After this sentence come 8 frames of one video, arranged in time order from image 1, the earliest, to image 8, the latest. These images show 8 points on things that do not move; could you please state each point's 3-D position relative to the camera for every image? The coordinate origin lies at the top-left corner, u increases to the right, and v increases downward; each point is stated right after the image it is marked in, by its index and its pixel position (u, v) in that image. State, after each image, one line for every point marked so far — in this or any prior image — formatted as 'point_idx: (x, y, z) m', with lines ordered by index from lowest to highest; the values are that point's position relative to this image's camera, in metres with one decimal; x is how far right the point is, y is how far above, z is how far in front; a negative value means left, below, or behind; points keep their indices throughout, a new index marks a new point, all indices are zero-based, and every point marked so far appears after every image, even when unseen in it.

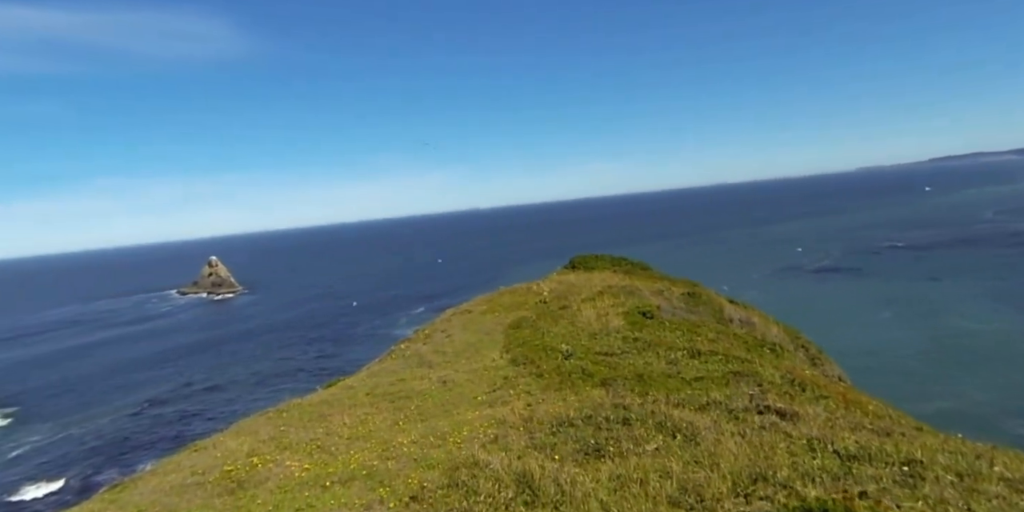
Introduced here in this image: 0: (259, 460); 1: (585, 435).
0: (-7.0, -5.7, +18.0) m
1: (+1.7, -4.1, +15.1) m
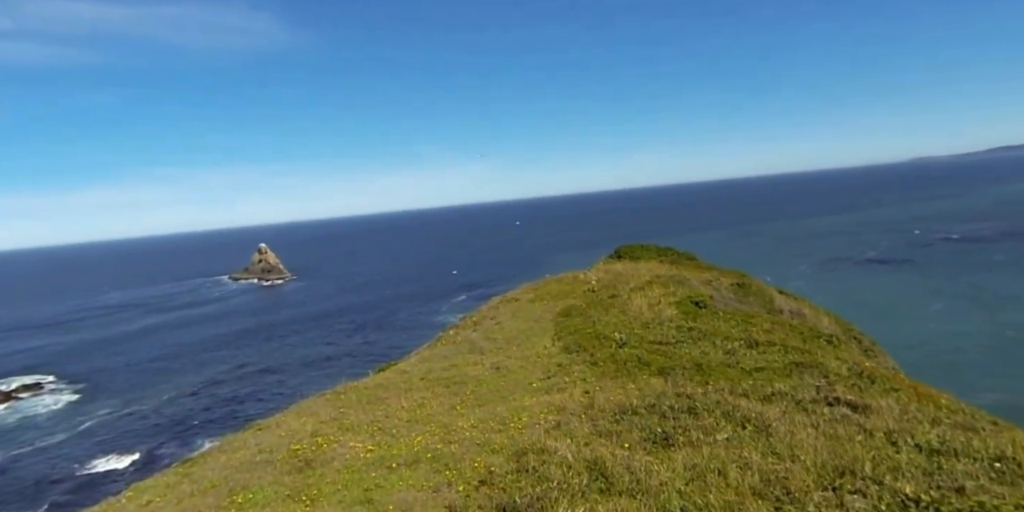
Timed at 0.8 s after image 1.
0: (-5.3, -5.2, +18.4) m
1: (+3.1, -3.8, +14.9) m
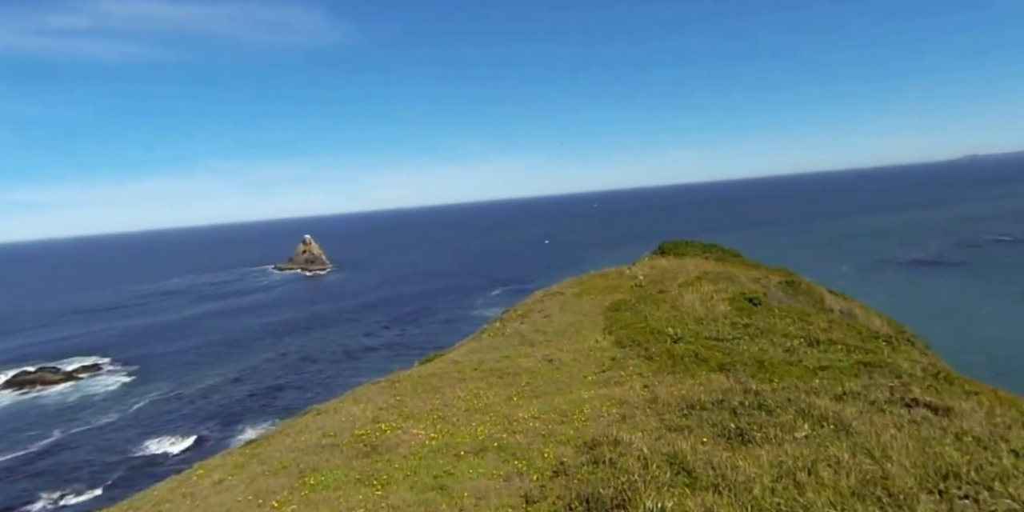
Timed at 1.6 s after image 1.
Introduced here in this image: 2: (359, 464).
0: (-3.6, -4.9, +18.6) m
1: (+4.7, -3.7, +14.7) m
2: (-3.6, -4.9, +15.4) m
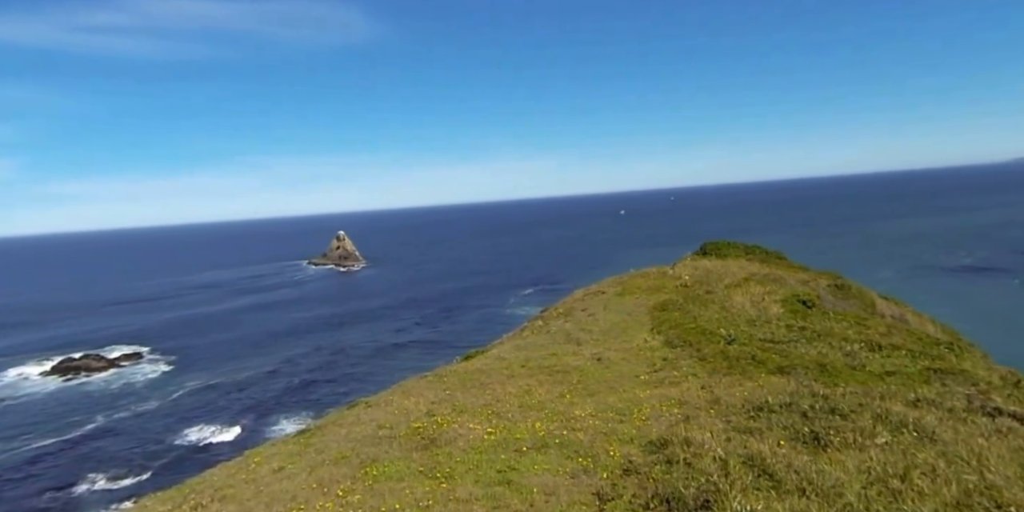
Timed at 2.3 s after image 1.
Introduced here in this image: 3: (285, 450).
0: (-2.0, -4.7, +18.6) m
1: (+6.1, -3.6, +14.2) m
2: (-2.2, -4.7, +15.3) m
3: (-6.7, -5.7, +19.1) m
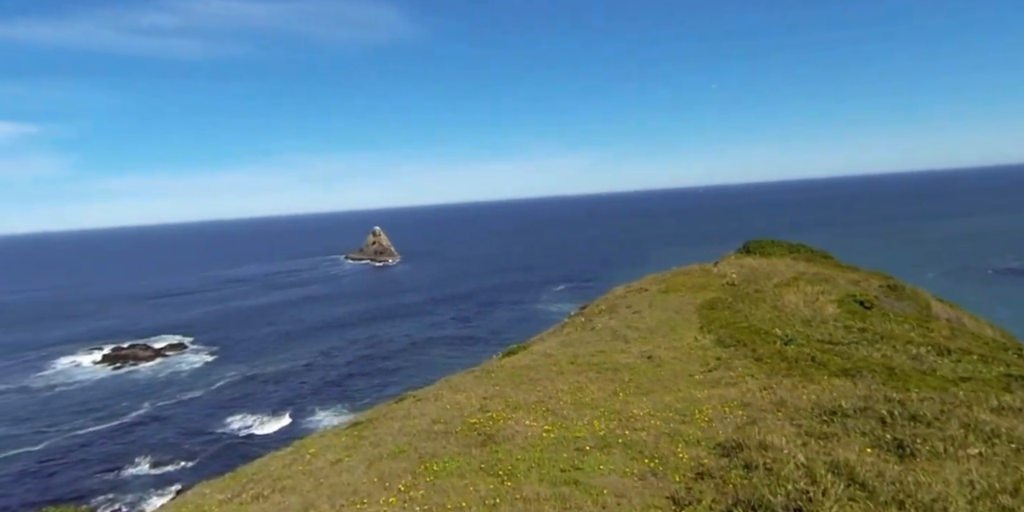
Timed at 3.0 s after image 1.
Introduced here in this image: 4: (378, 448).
0: (-0.4, -4.5, +18.3) m
1: (+7.5, -3.6, +13.6) m
2: (-0.8, -4.6, +15.1) m
3: (-5.1, -5.5, +19.0) m
4: (-3.5, -5.0, +16.9) m
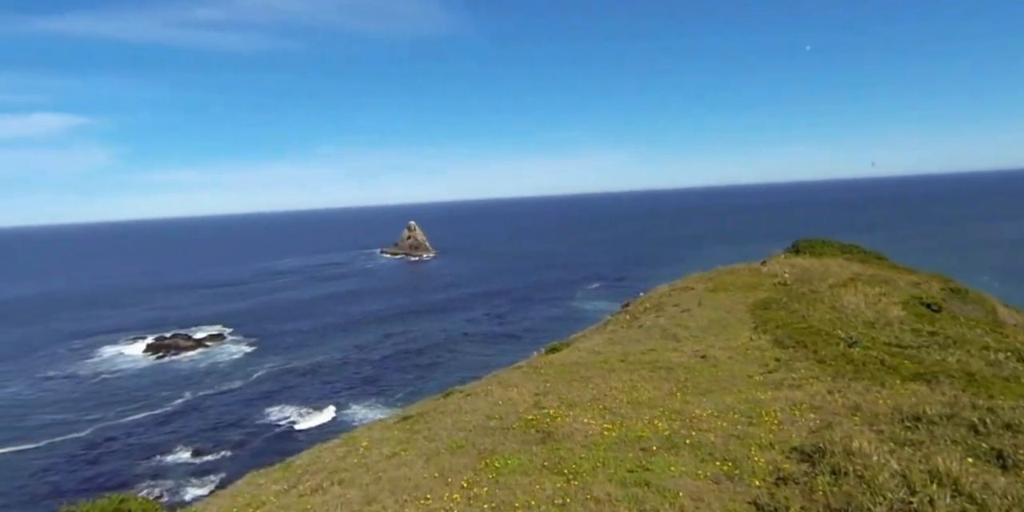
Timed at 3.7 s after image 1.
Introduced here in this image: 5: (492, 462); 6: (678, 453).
0: (+1.1, -4.3, +17.8) m
1: (+8.8, -3.5, +12.7) m
2: (+0.6, -4.4, +14.6) m
3: (-3.5, -5.2, +18.8) m
4: (-2.0, -4.7, +16.5) m
5: (-0.4, -4.4, +13.9) m
6: (+3.5, -4.2, +13.8) m
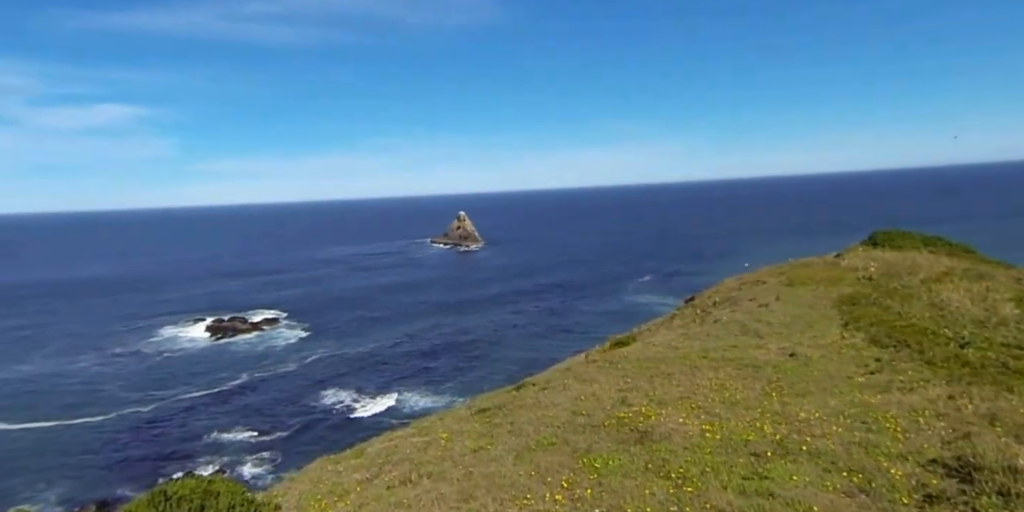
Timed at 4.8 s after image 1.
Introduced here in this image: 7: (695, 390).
0: (+3.4, -4.0, +16.8) m
1: (+10.7, -3.4, +11.1) m
2: (+2.6, -4.1, +13.6) m
3: (-1.2, -4.8, +18.1) m
4: (+0.1, -4.4, +15.7) m
5: (+1.6, -4.1, +13.0) m
6: (+5.5, -4.0, +12.5) m
7: (+5.5, -4.0, +19.6) m
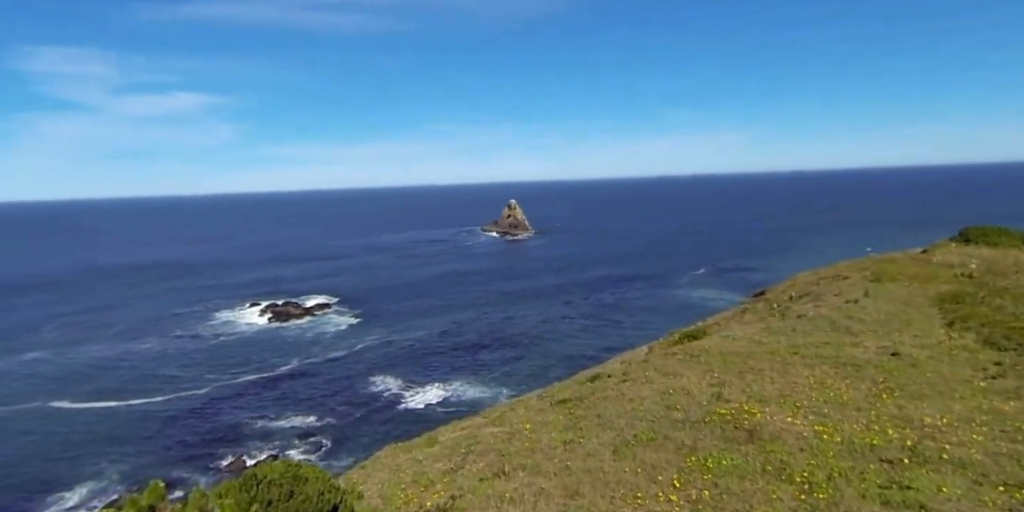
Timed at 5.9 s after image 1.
0: (+5.5, -3.6, +15.5) m
1: (+12.4, -3.2, +9.2) m
2: (+4.5, -3.7, +12.4) m
3: (+1.1, -4.3, +17.1) m
4: (+2.2, -3.9, +14.7) m
5: (+3.4, -3.7, +11.8) m
6: (+7.3, -3.7, +11.1) m
7: (+7.8, -3.6, +18.1) m
